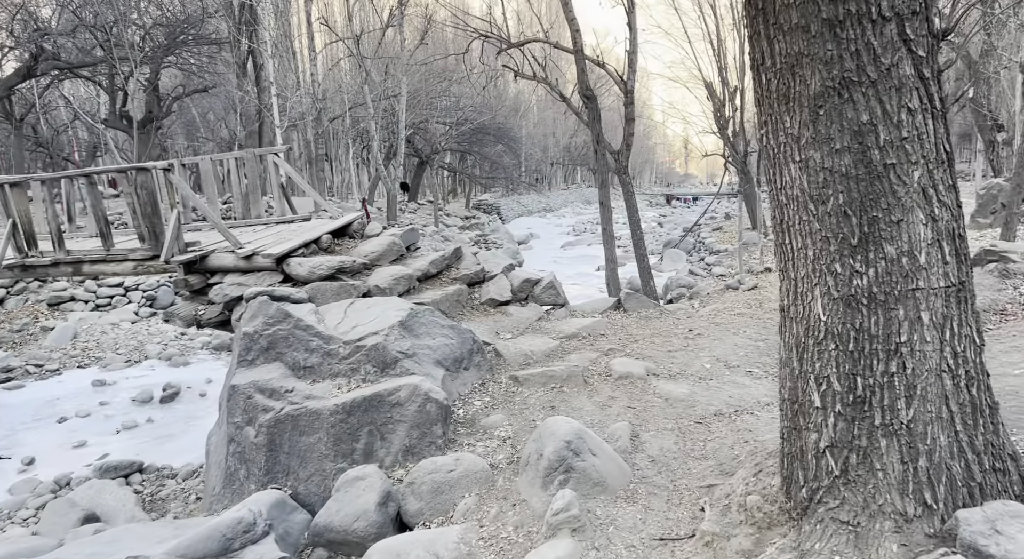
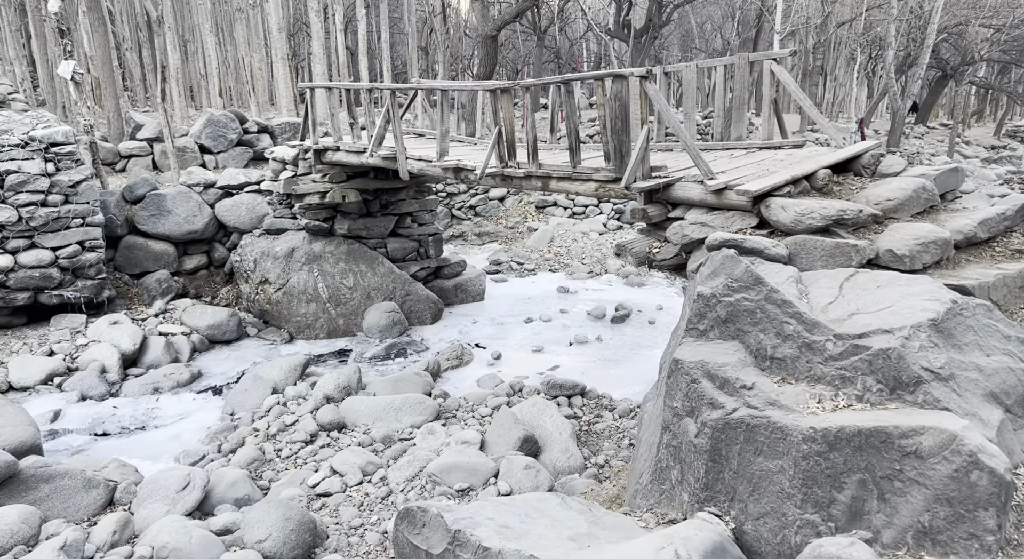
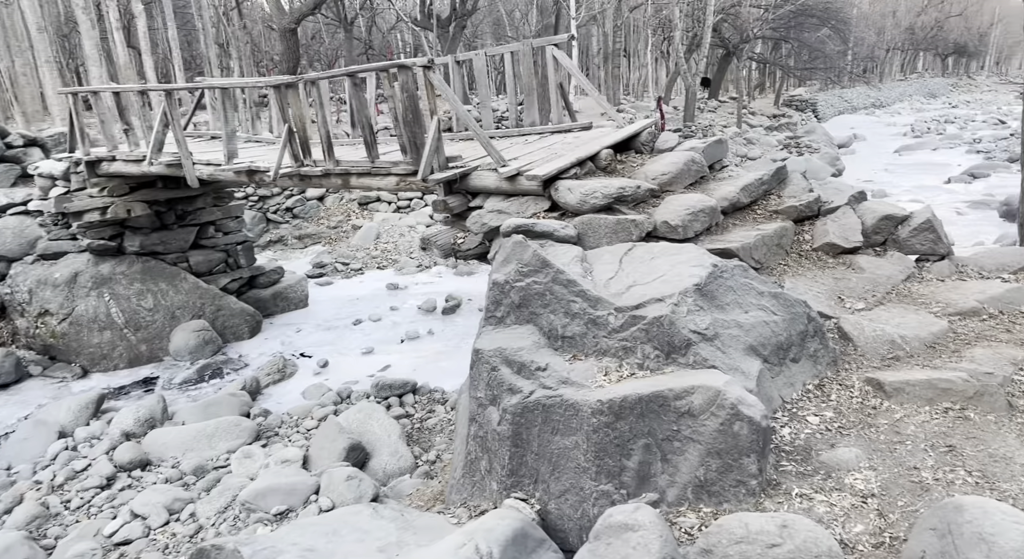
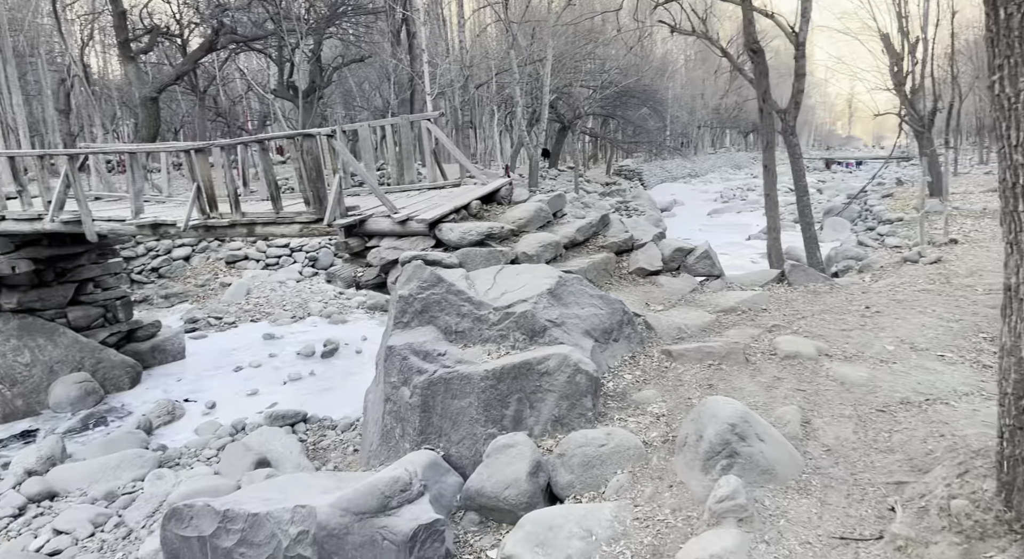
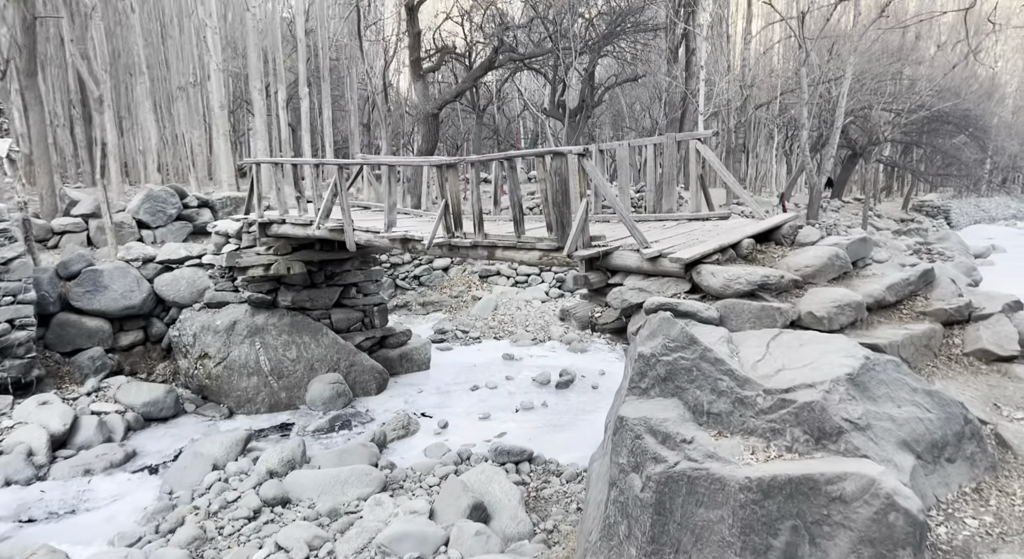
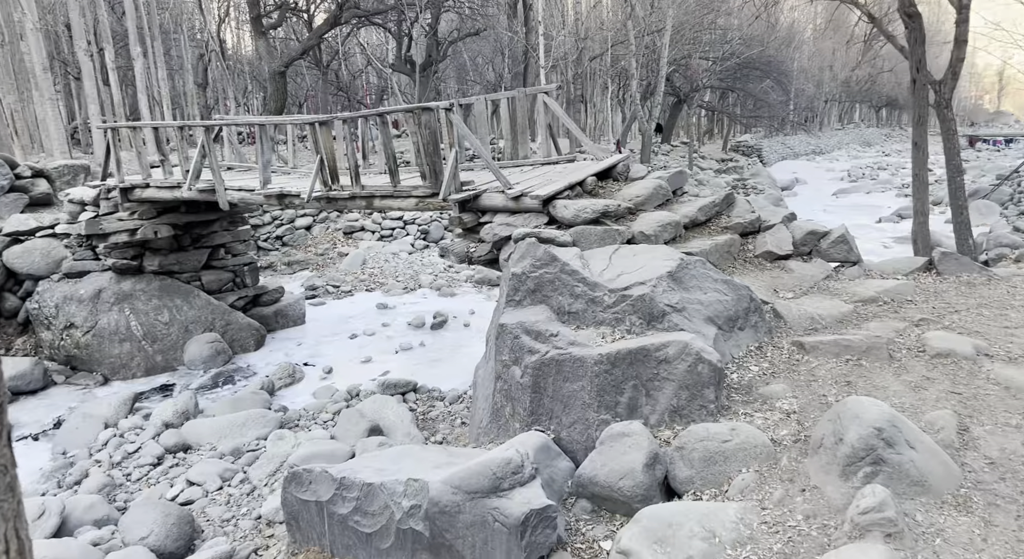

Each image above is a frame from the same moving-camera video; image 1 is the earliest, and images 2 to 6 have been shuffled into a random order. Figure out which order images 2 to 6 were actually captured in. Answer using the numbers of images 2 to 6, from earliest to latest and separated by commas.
4, 6, 5, 2, 3
